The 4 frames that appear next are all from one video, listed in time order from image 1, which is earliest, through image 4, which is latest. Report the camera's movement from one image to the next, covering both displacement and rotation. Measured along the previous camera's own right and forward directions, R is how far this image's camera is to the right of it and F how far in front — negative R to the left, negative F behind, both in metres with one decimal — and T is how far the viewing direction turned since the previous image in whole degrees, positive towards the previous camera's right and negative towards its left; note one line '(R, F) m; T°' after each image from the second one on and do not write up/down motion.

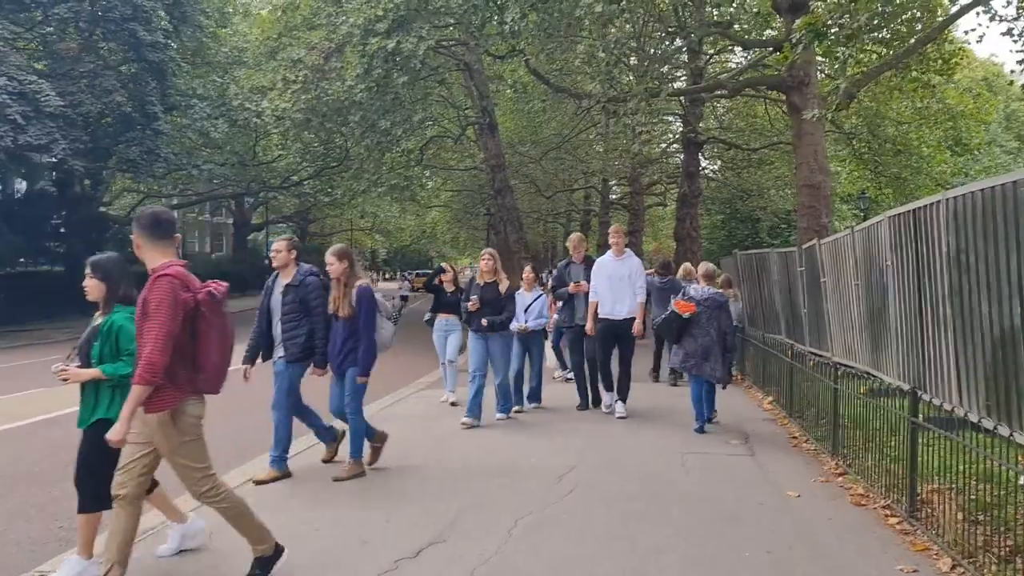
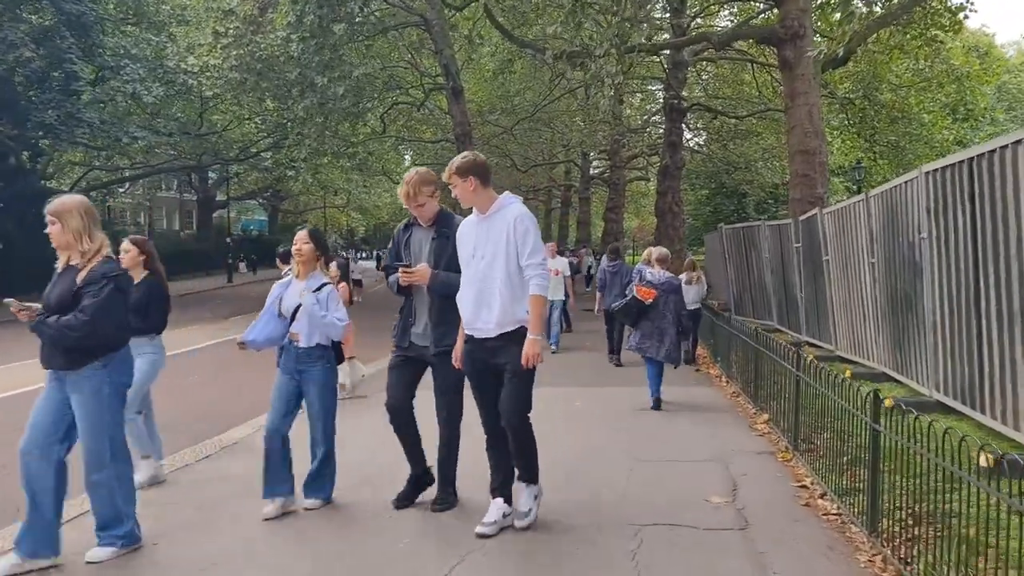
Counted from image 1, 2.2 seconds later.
(+0.6, +2.3) m; +1°
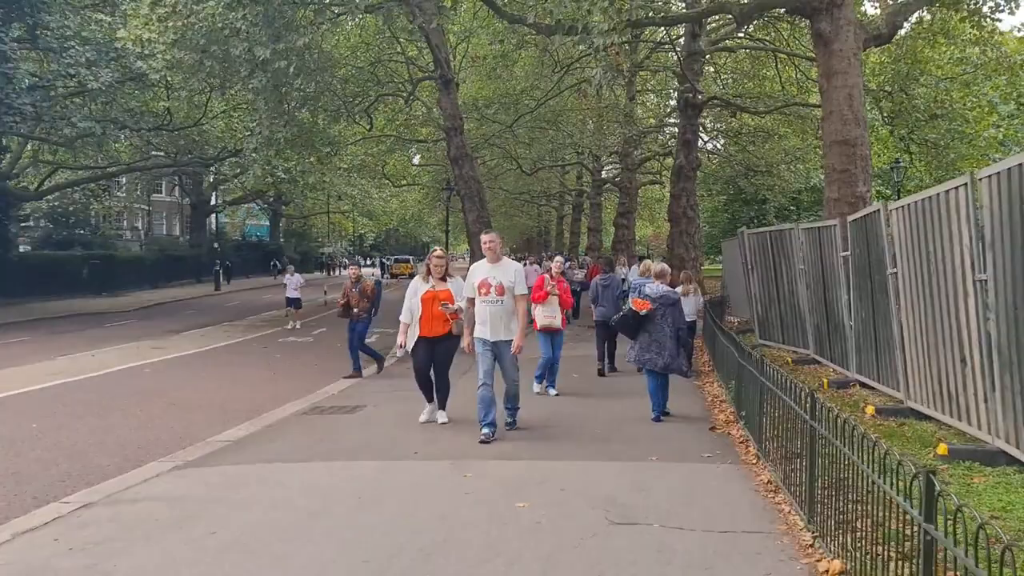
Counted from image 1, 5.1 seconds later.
(+0.6, +2.9) m; -1°
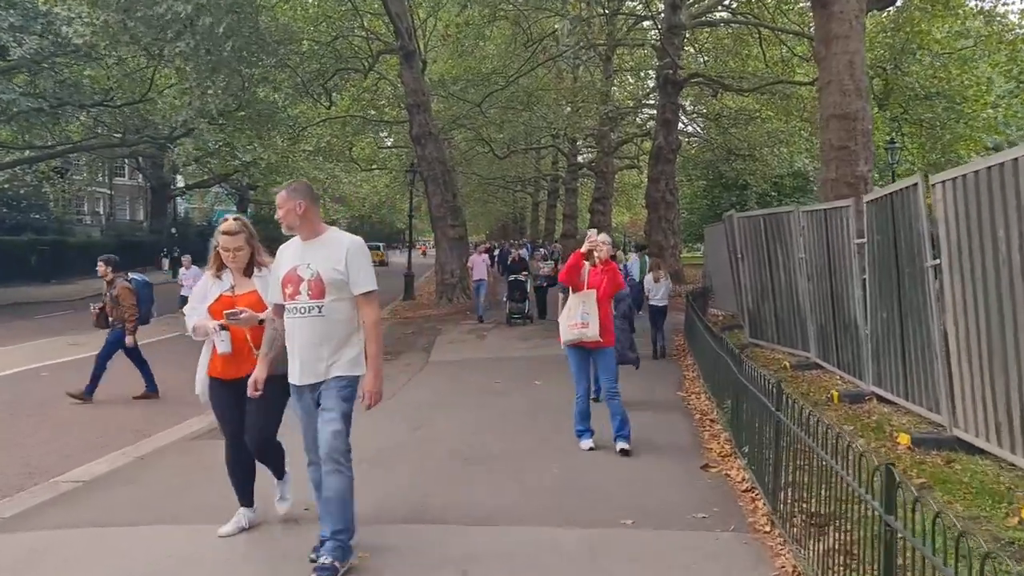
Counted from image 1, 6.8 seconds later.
(+0.3, +1.7) m; +1°
